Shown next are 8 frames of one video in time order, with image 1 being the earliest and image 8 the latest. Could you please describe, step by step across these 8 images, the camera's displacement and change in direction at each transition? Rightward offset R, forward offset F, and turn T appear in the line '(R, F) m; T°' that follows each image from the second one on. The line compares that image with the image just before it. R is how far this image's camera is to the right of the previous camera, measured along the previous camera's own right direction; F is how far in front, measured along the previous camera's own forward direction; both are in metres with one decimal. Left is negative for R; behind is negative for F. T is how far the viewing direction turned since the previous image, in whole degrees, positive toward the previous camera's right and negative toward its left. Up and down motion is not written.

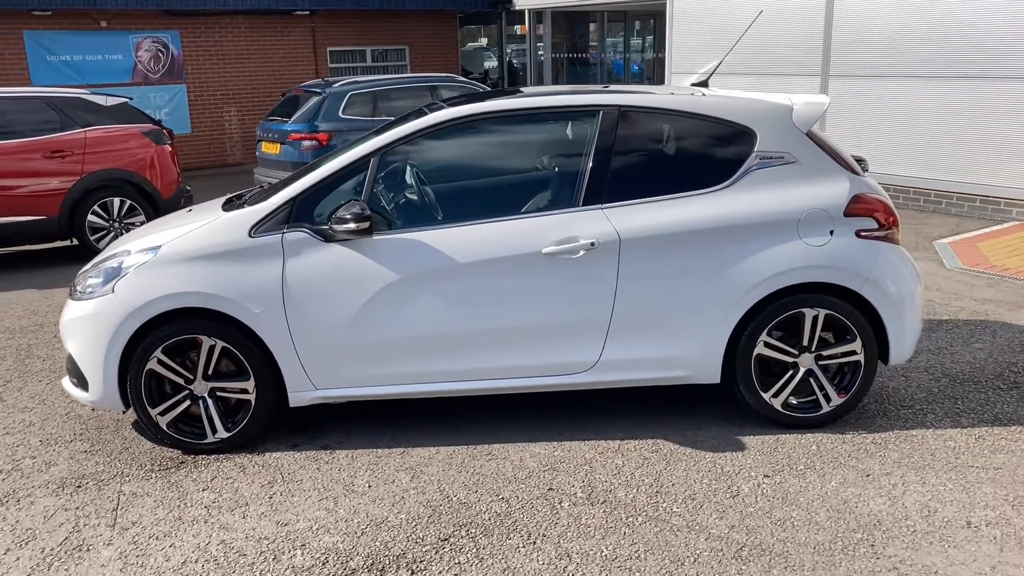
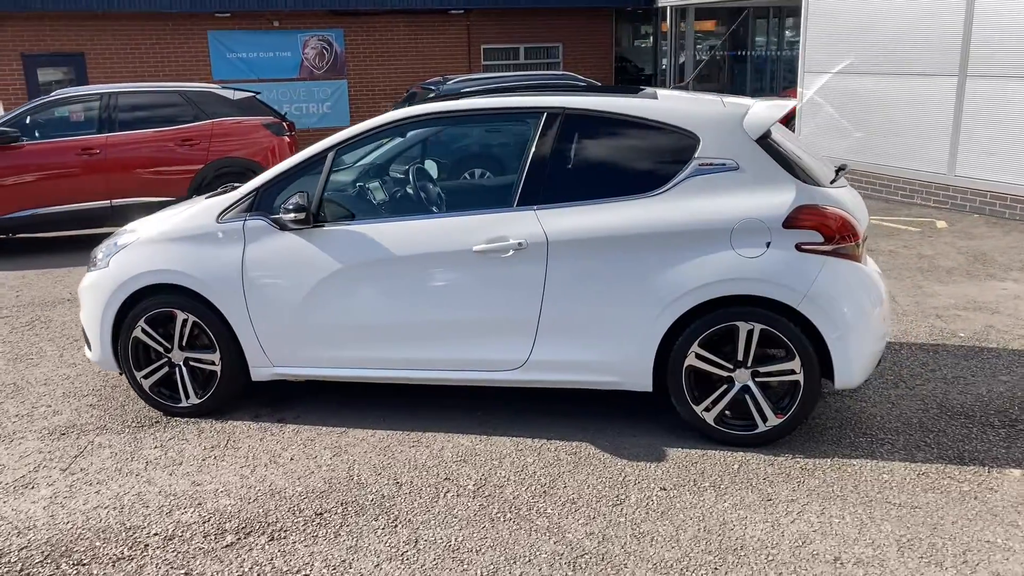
(+1.2, 0.0) m; -12°
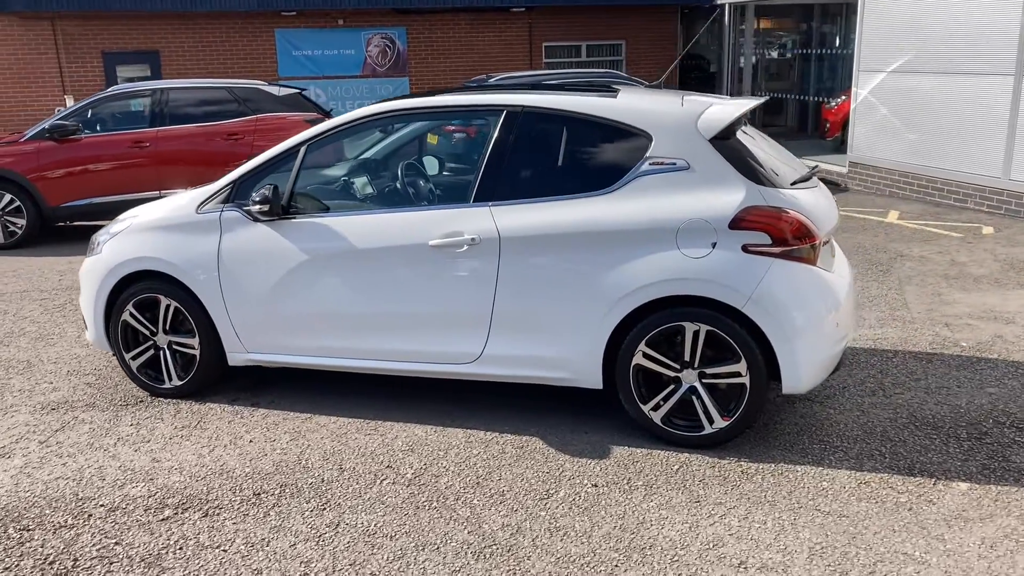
(+0.6, 0.0) m; -5°
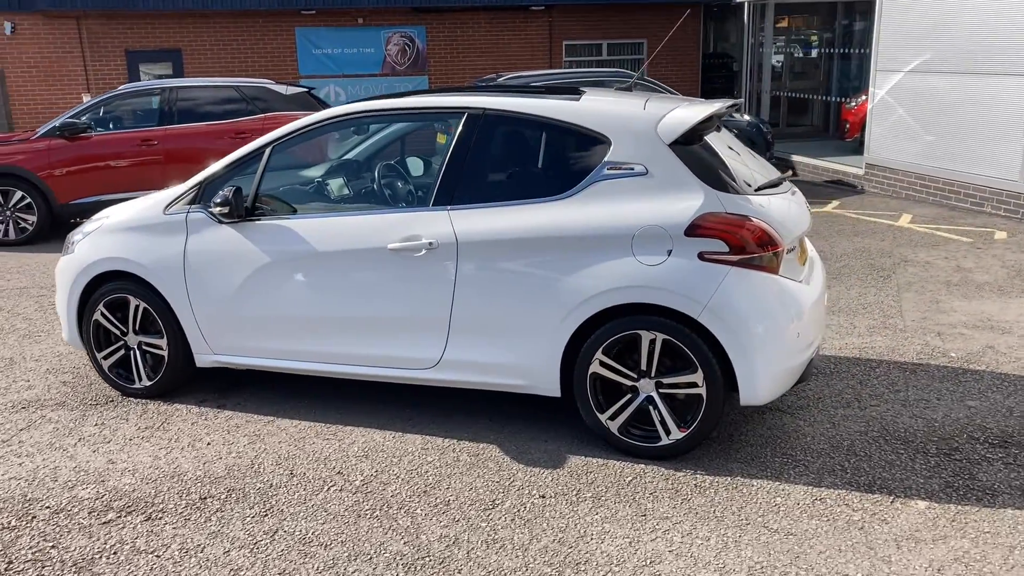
(+0.3, +0.1) m; -2°
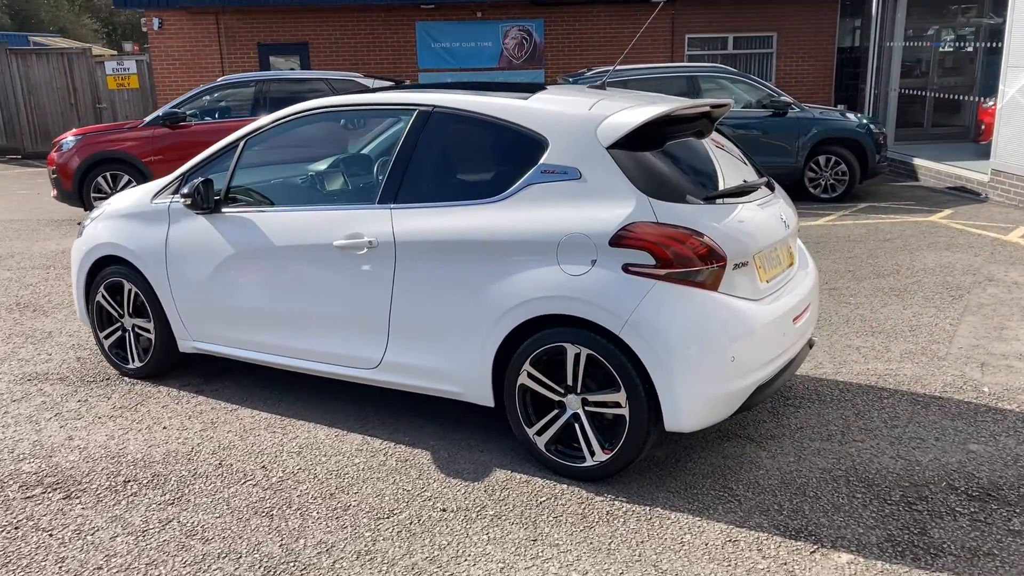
(+0.9, +0.2) m; -10°
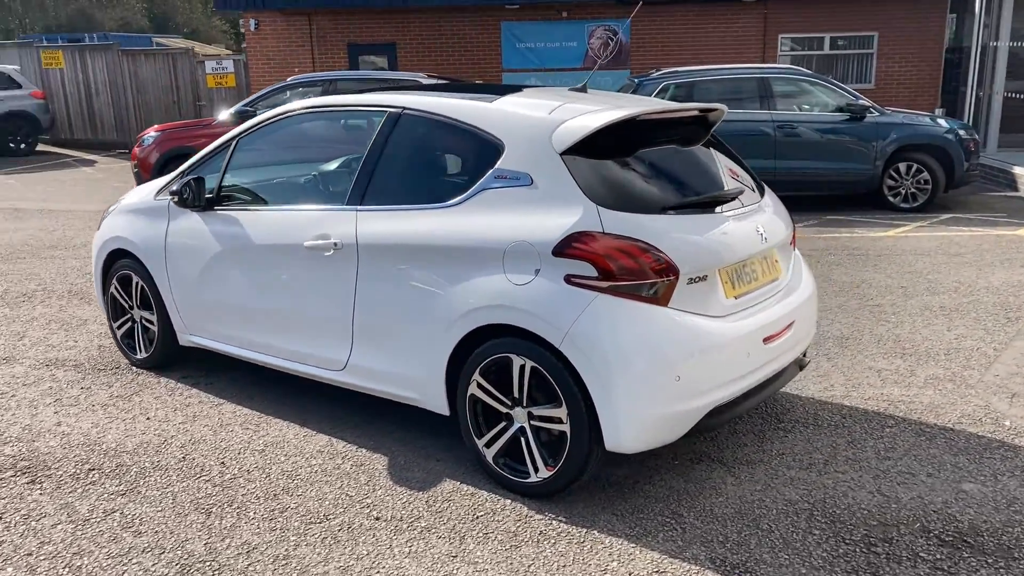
(+0.6, +0.1) m; -7°
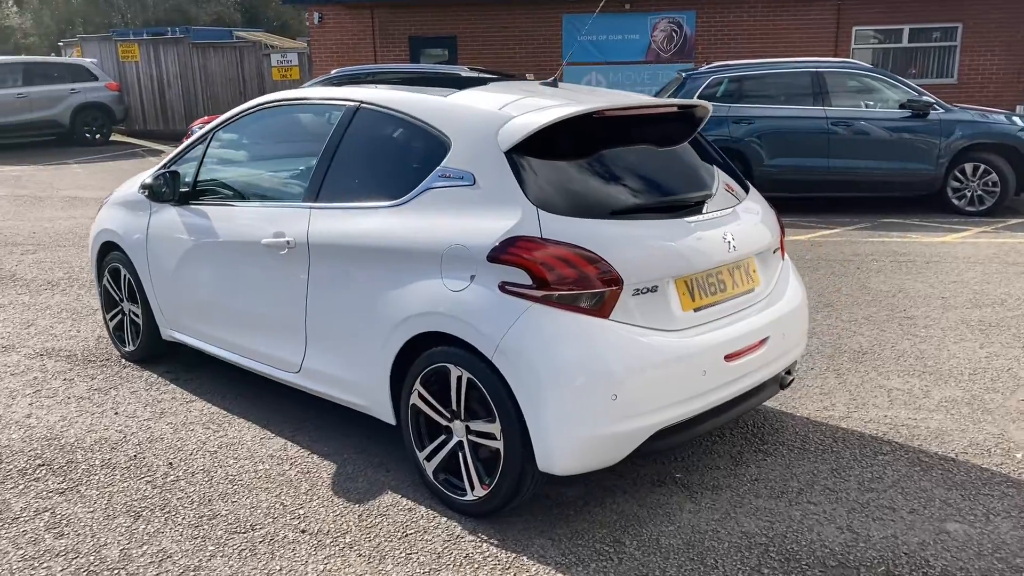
(+0.5, +0.2) m; -5°
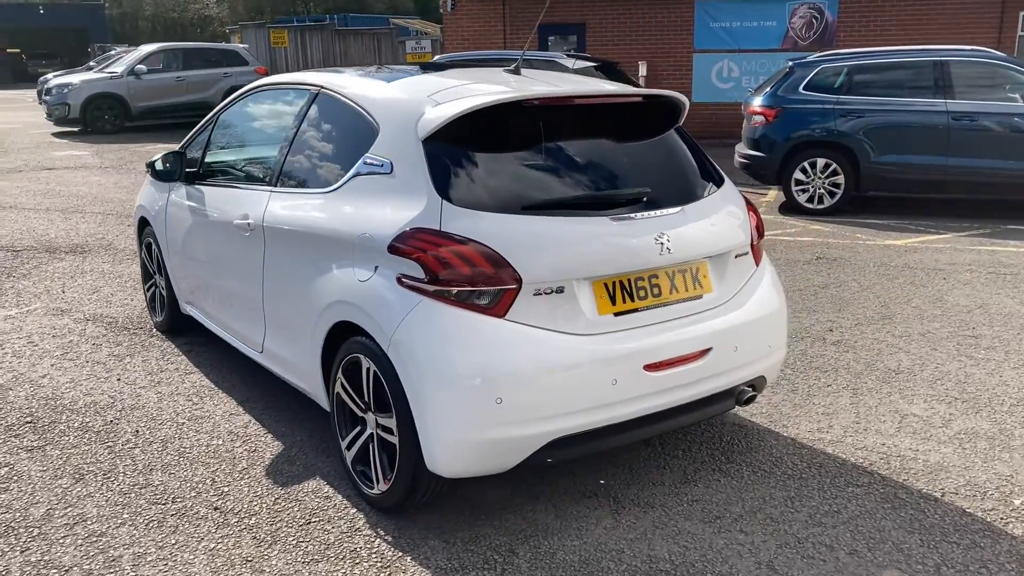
(+0.9, +0.2) m; -10°
